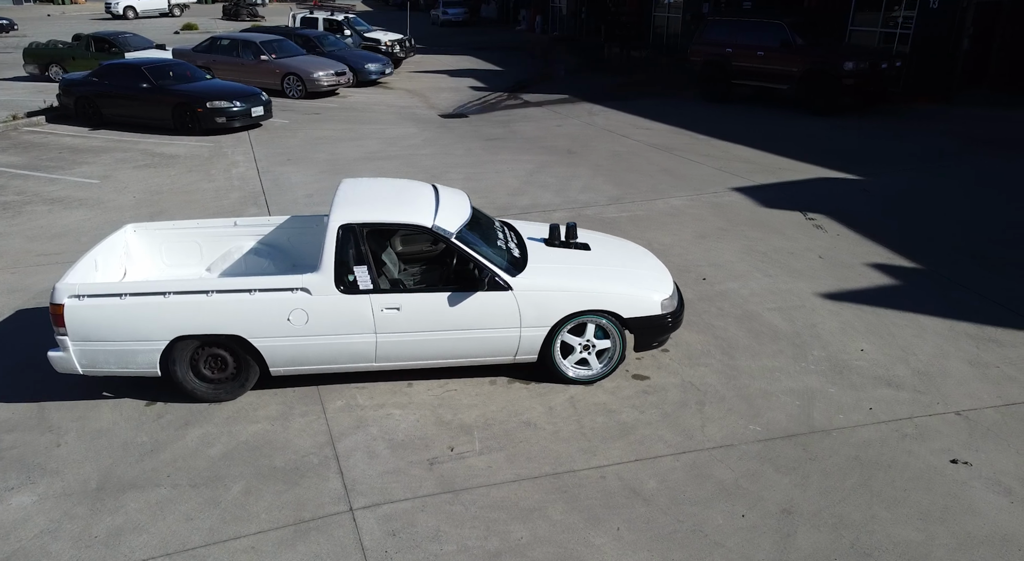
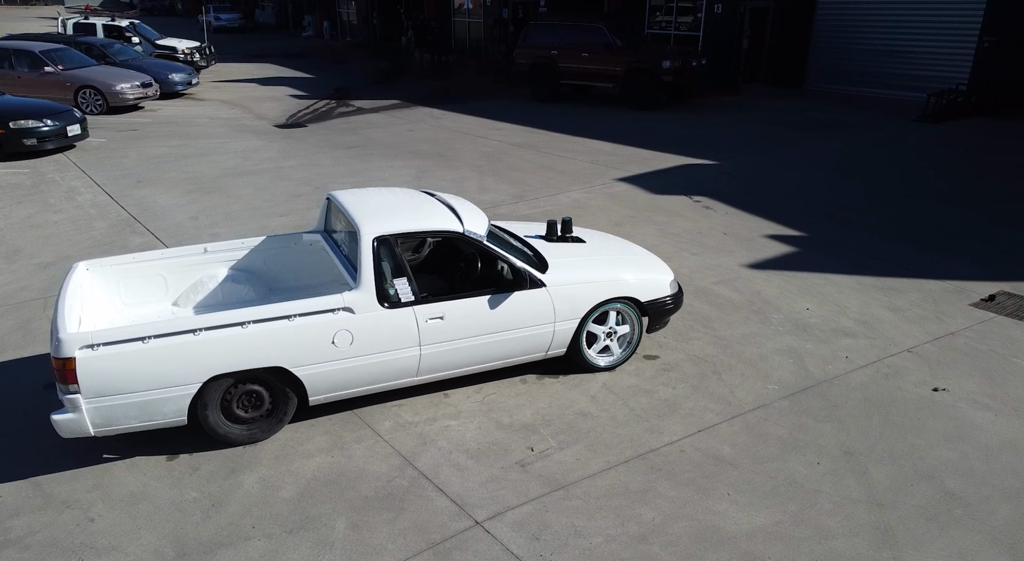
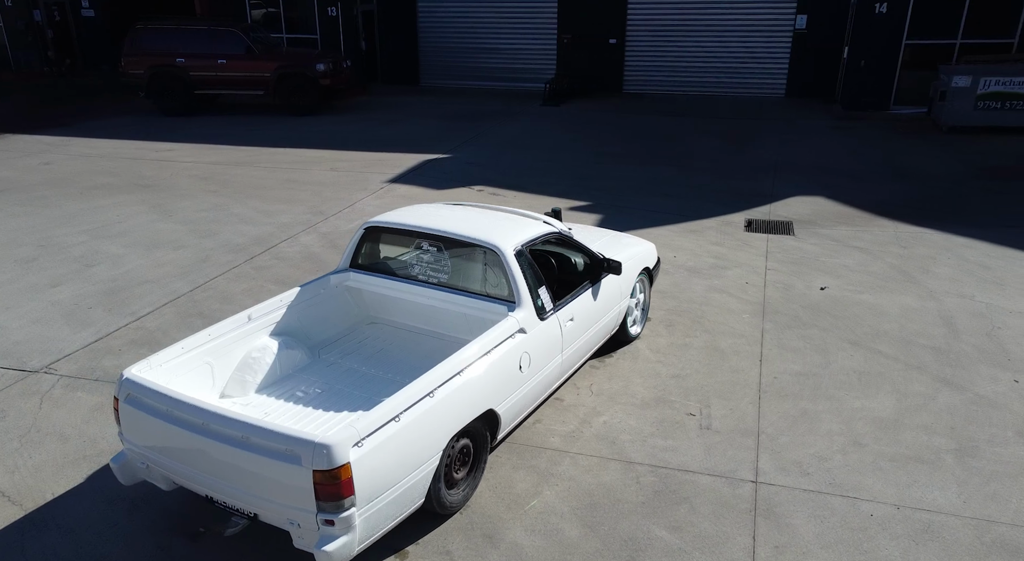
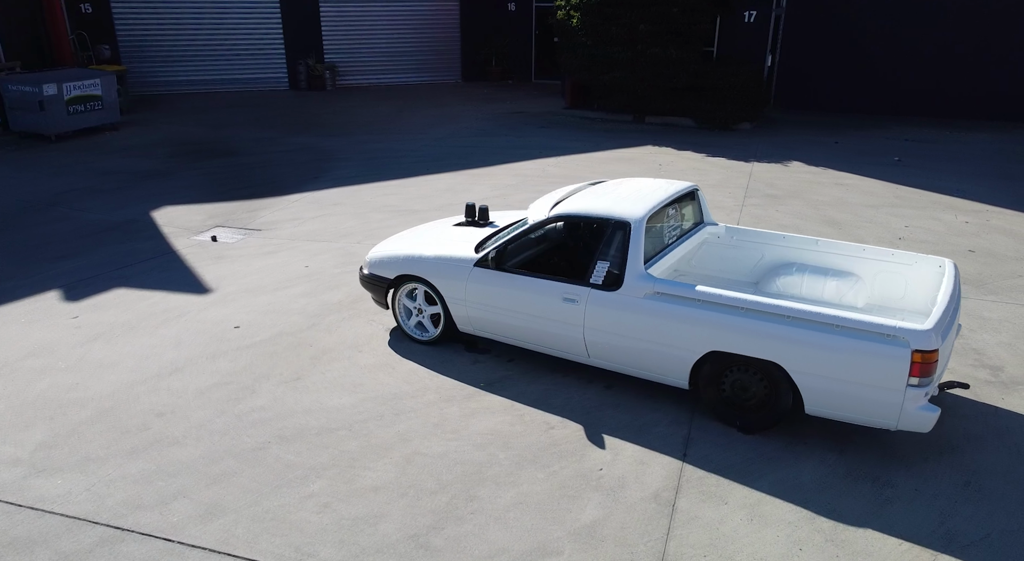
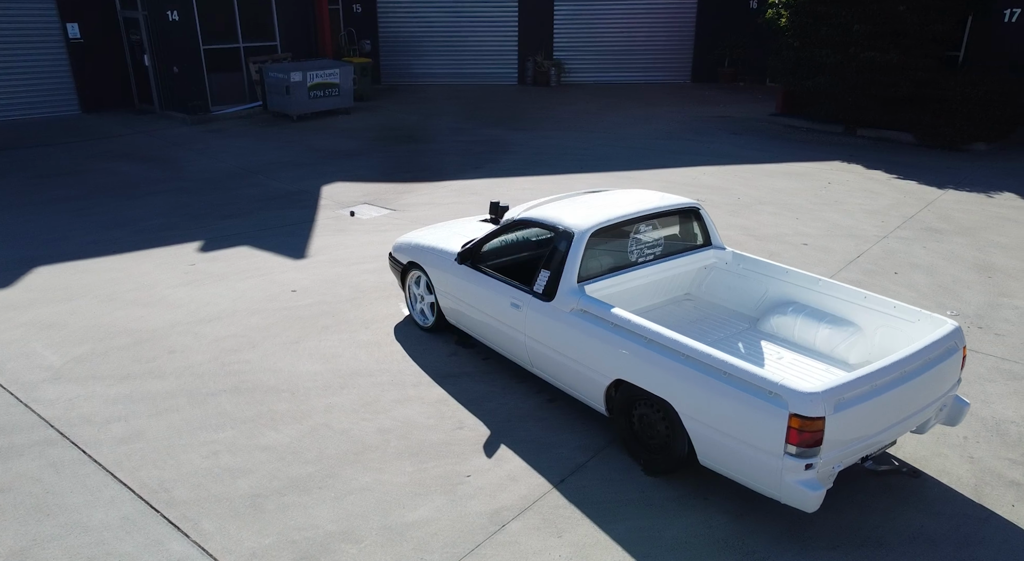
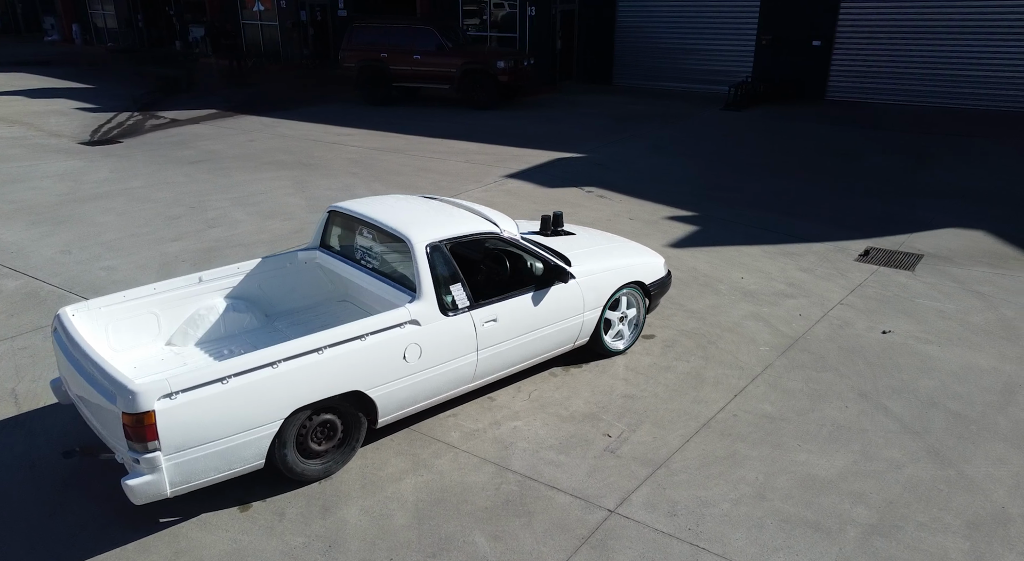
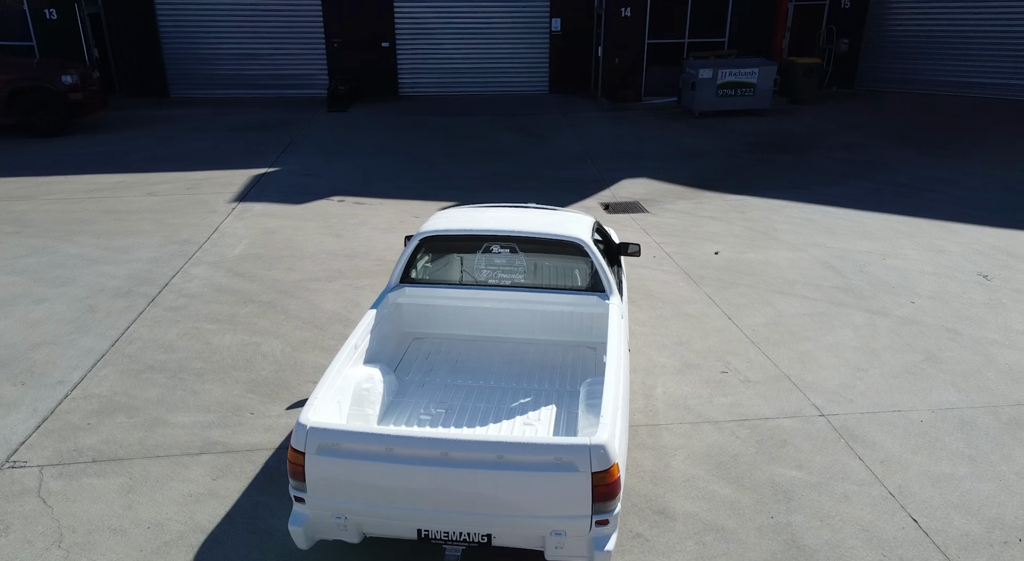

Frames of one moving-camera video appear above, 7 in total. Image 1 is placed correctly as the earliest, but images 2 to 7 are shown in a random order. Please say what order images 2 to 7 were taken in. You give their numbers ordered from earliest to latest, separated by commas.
2, 6, 3, 7, 5, 4
